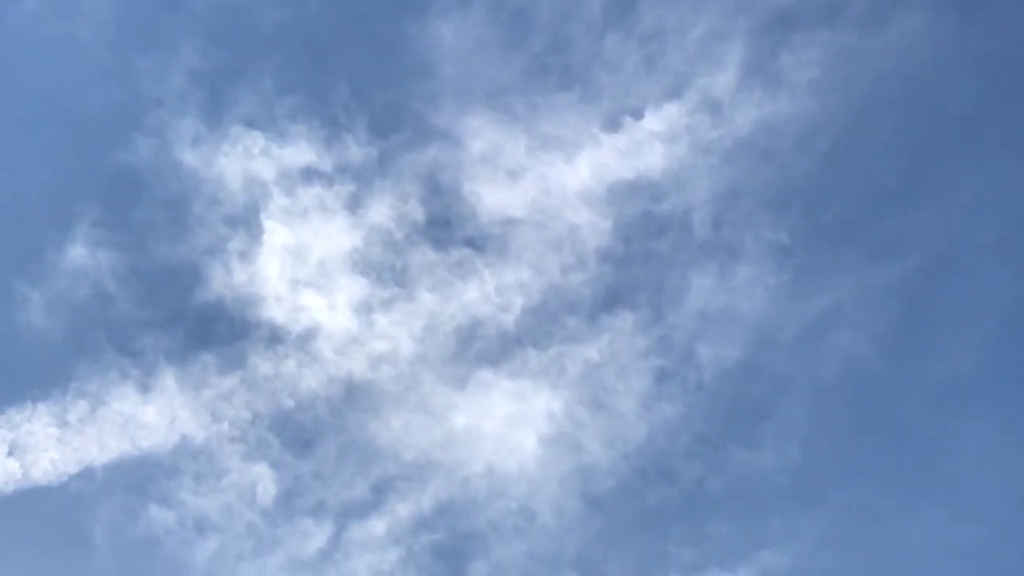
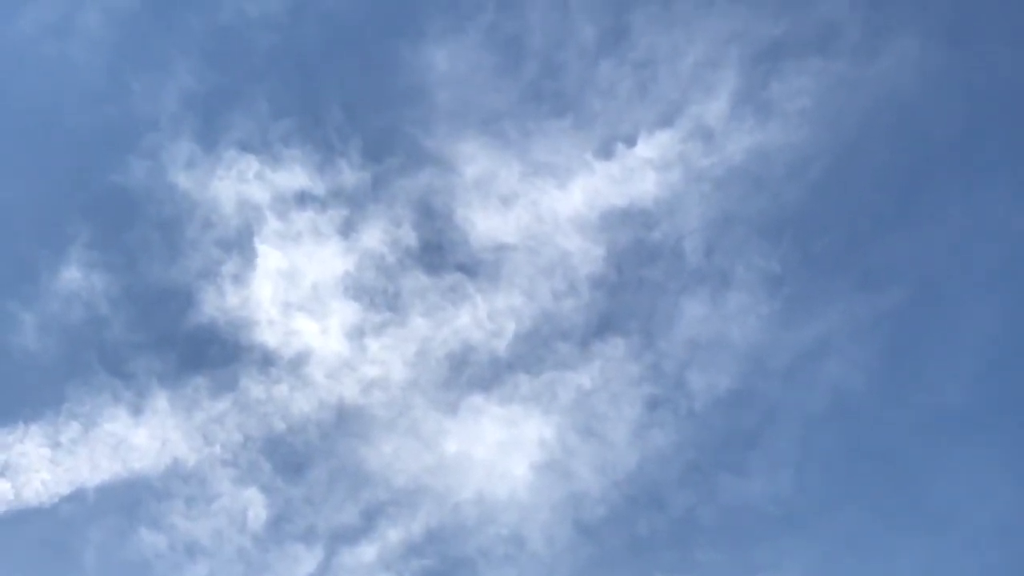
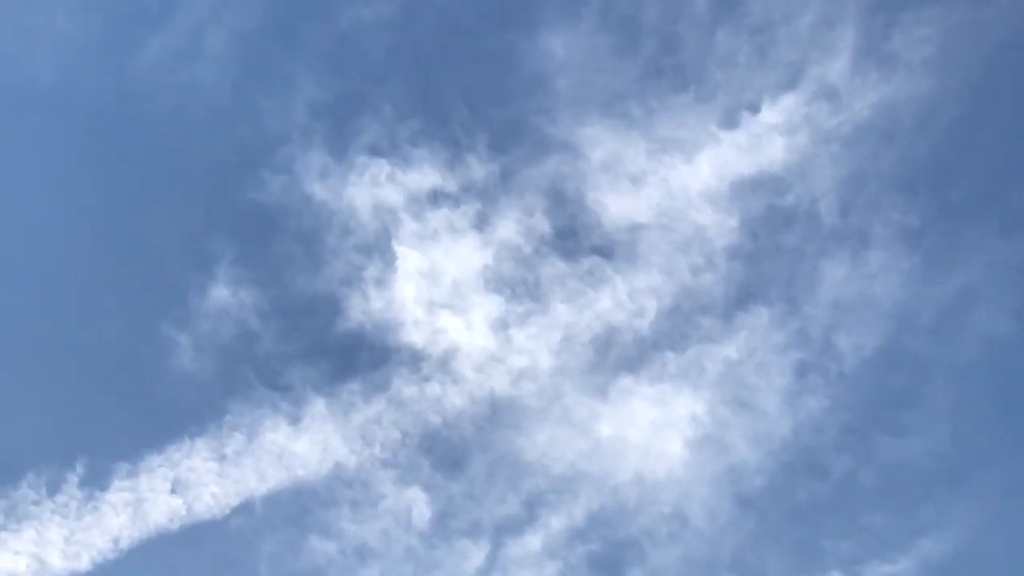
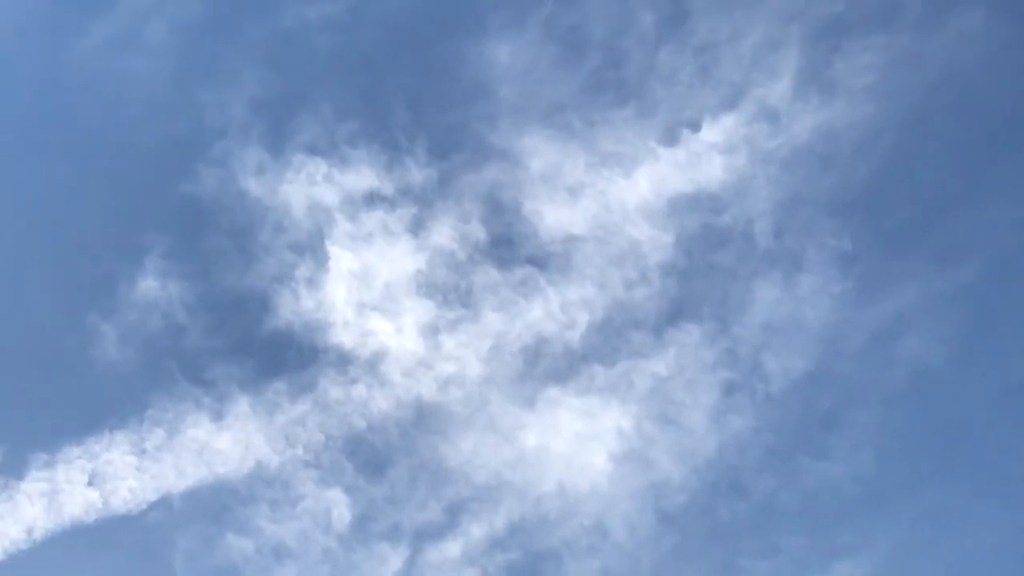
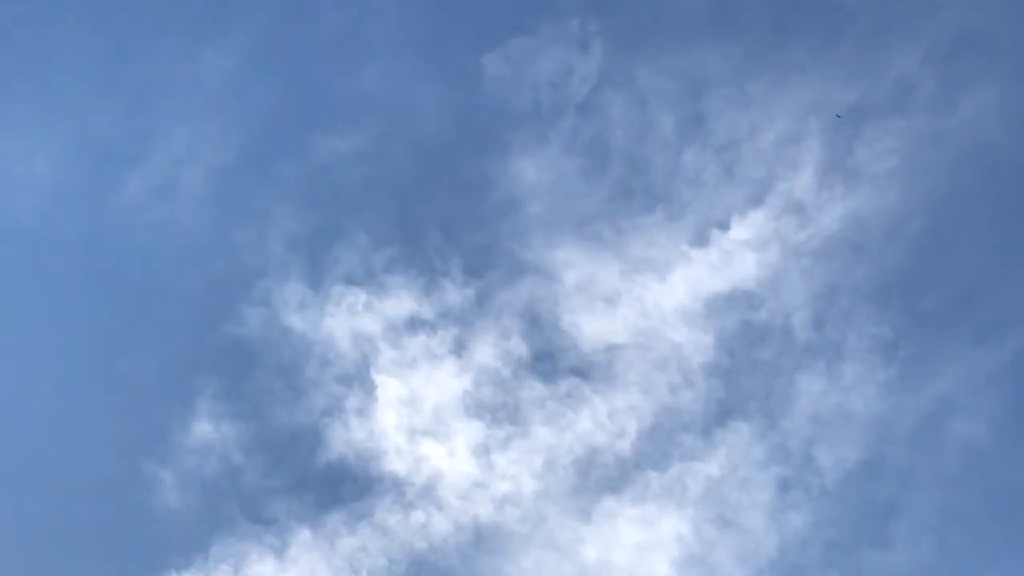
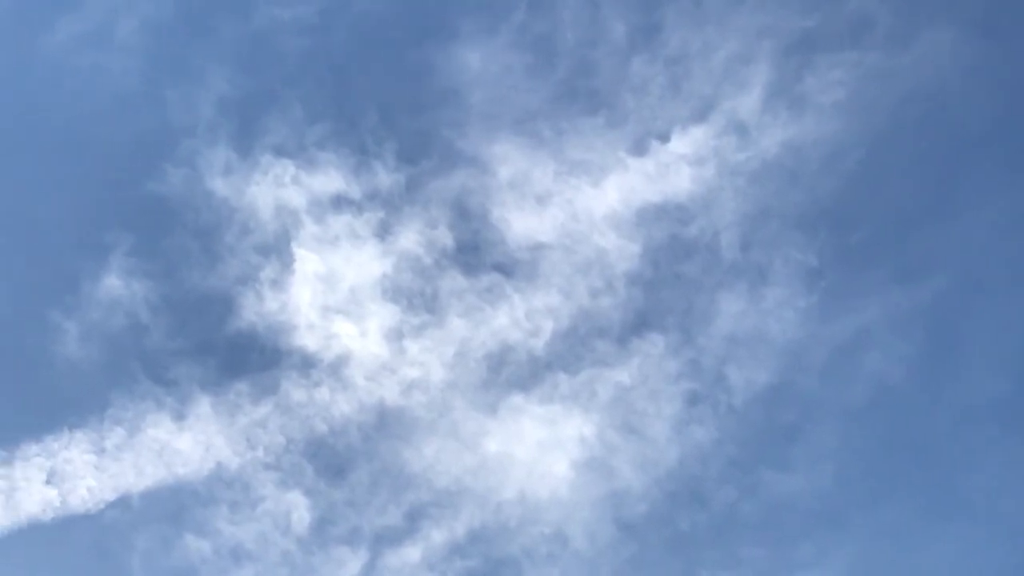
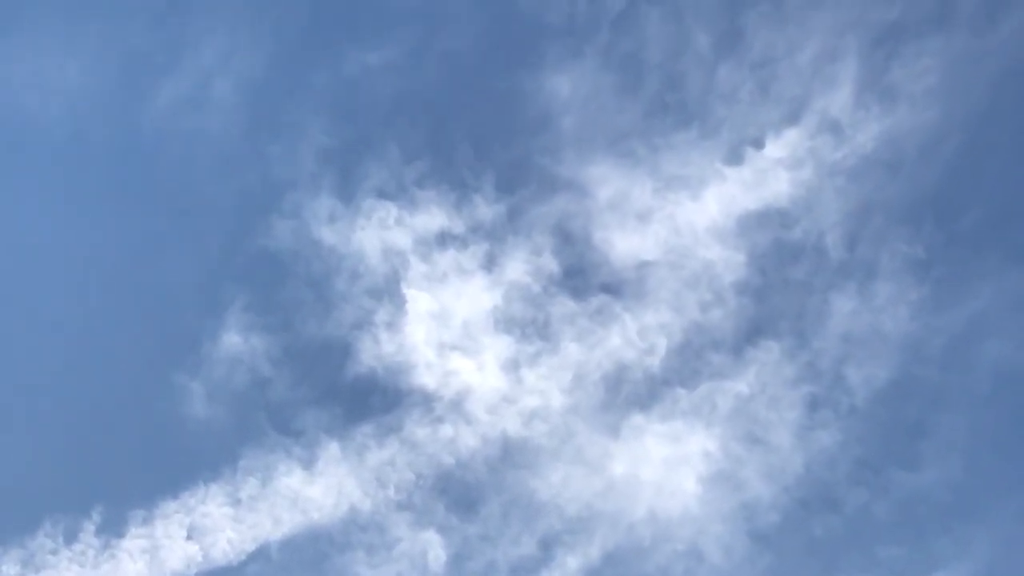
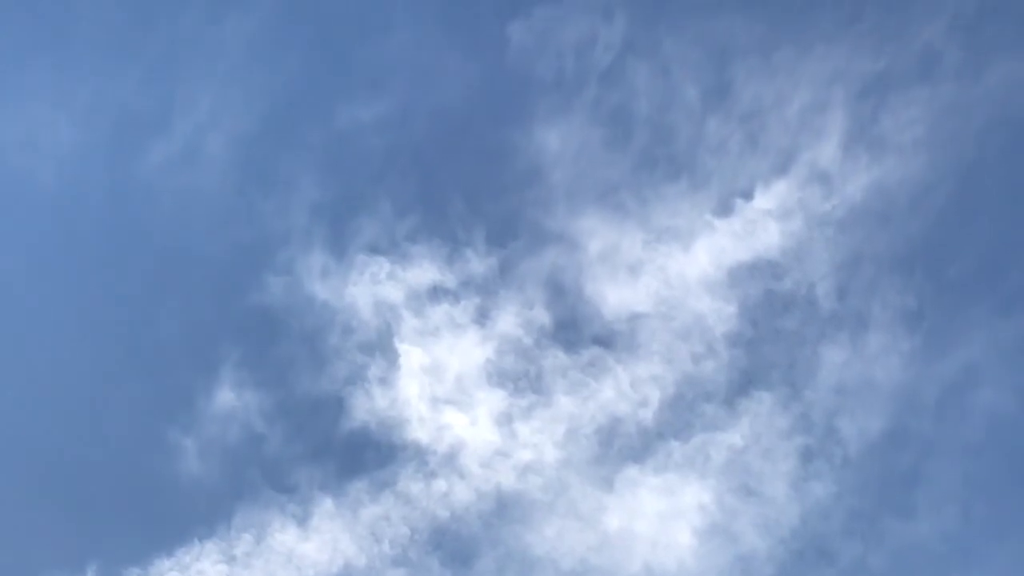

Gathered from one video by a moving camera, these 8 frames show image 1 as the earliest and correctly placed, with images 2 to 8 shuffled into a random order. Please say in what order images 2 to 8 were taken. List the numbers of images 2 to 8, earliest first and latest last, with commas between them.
2, 6, 4, 3, 7, 8, 5
